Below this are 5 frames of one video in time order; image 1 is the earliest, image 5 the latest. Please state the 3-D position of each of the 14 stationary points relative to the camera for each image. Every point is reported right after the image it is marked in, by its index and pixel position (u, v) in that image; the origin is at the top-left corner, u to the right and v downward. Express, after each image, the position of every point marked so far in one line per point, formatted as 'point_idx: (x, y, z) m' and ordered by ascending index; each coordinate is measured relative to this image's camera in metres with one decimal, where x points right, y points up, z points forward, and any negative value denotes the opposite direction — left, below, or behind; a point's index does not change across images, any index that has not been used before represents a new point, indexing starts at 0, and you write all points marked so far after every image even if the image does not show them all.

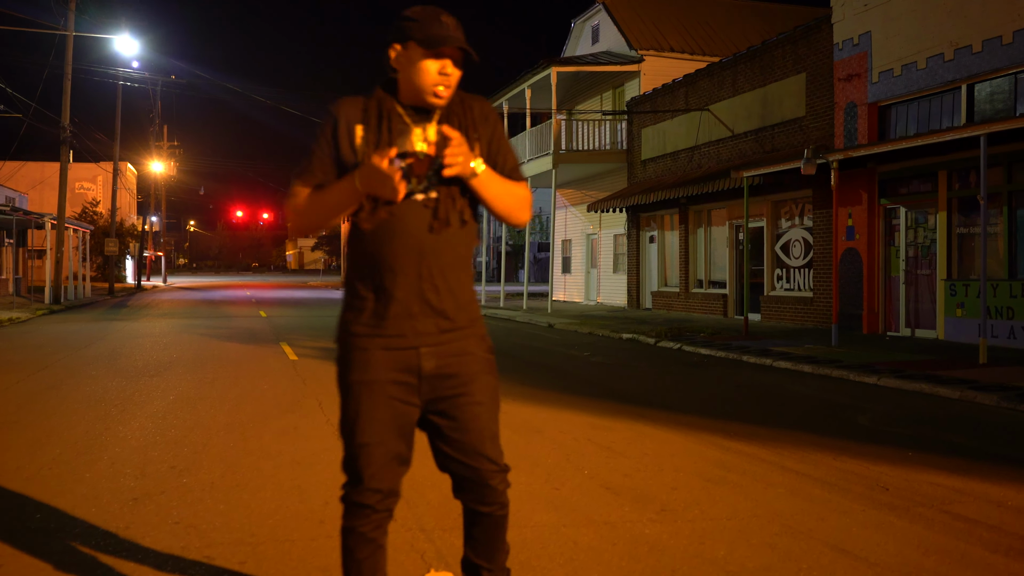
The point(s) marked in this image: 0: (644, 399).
0: (+1.5, -1.2, +8.6) m
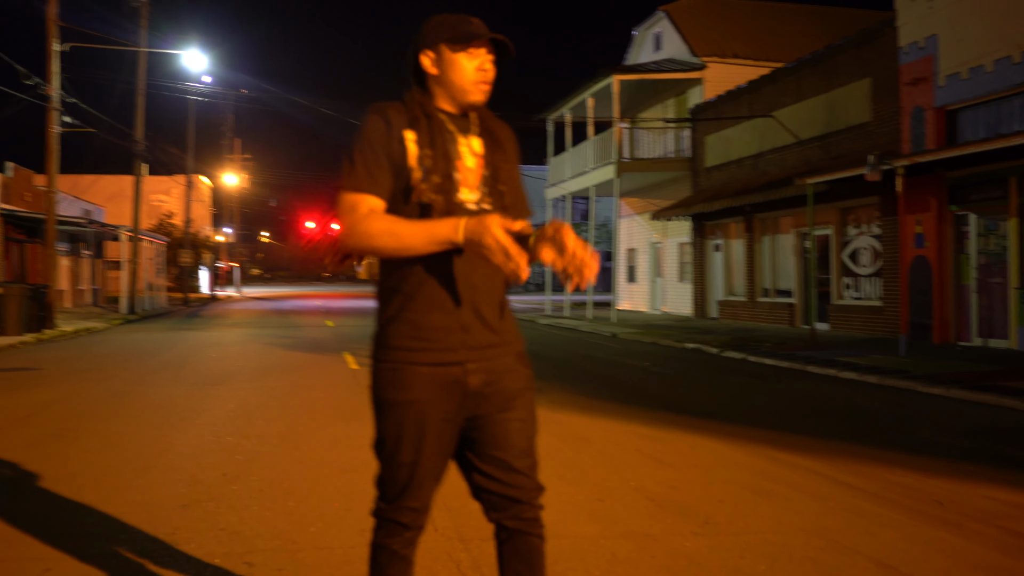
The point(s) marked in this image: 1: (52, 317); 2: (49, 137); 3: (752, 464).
0: (+2.1, -1.3, +8.5) m
1: (-11.3, -0.8, +19.5) m
2: (-11.4, +3.9, +19.5) m
3: (+1.8, -1.3, +5.7) m
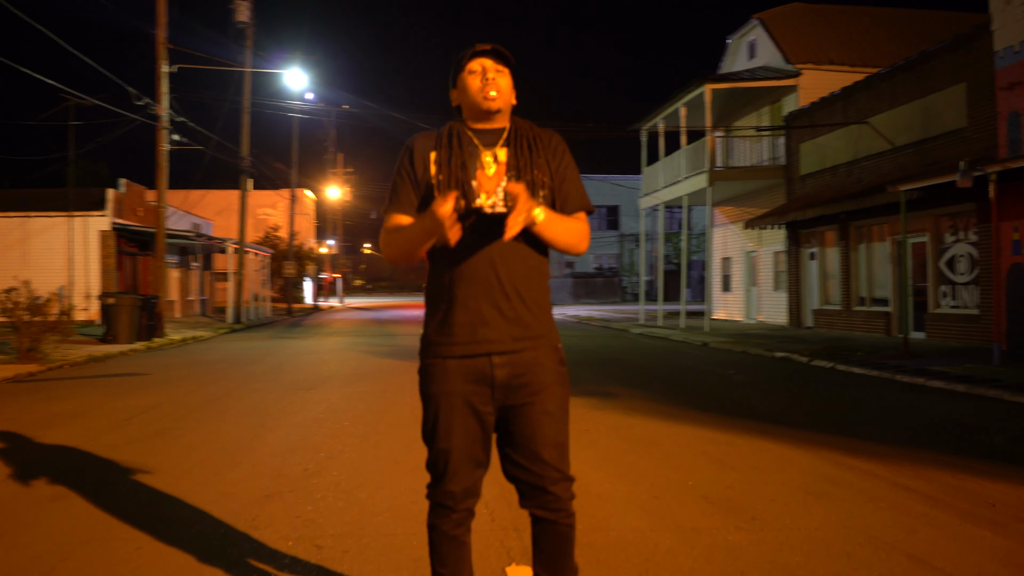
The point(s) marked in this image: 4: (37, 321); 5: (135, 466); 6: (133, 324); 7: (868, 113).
0: (+2.9, -1.4, +8.5) m
1: (-9.1, -1.1, +21.1) m
2: (-9.2, +3.6, +21.2) m
3: (+2.2, -1.3, +5.8) m
4: (-8.6, -0.7, +14.3) m
5: (-3.0, -1.4, +6.2) m
6: (-9.2, -1.0, +19.6) m
7: (+8.9, +4.3, +20.0) m
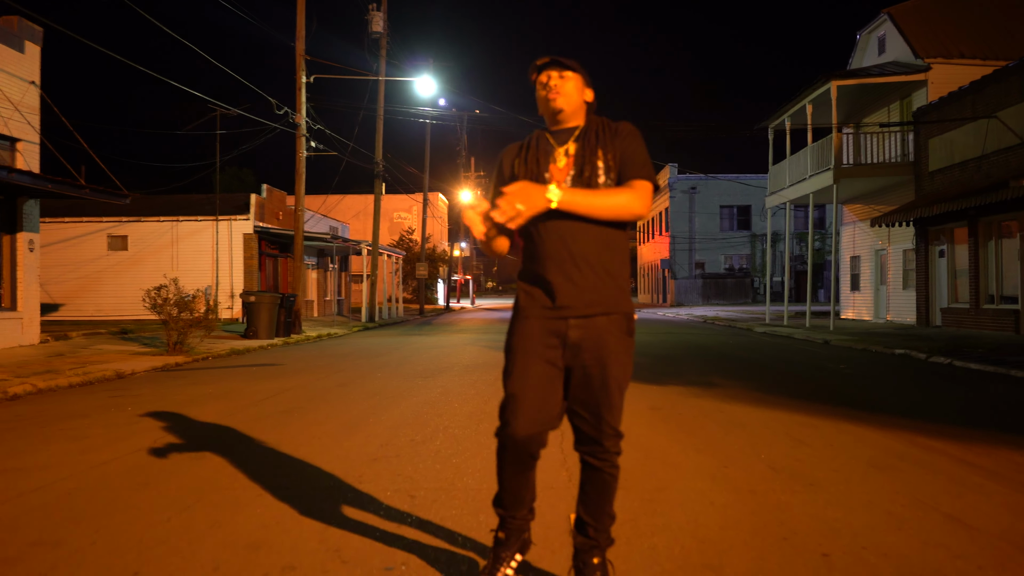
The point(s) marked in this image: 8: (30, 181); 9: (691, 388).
0: (+3.9, -1.3, +8.6) m
1: (-6.1, -1.0, +22.8) m
2: (-6.2, +3.7, +22.9) m
3: (+2.9, -1.2, +6.0) m
4: (-6.6, -0.6, +16.1) m
5: (-2.3, -1.2, +7.2) m
6: (-6.4, -0.9, +21.4) m
7: (+11.6, +4.4, +19.0) m
8: (-8.4, +1.9, +14.1) m
9: (+2.2, -1.2, +9.9) m
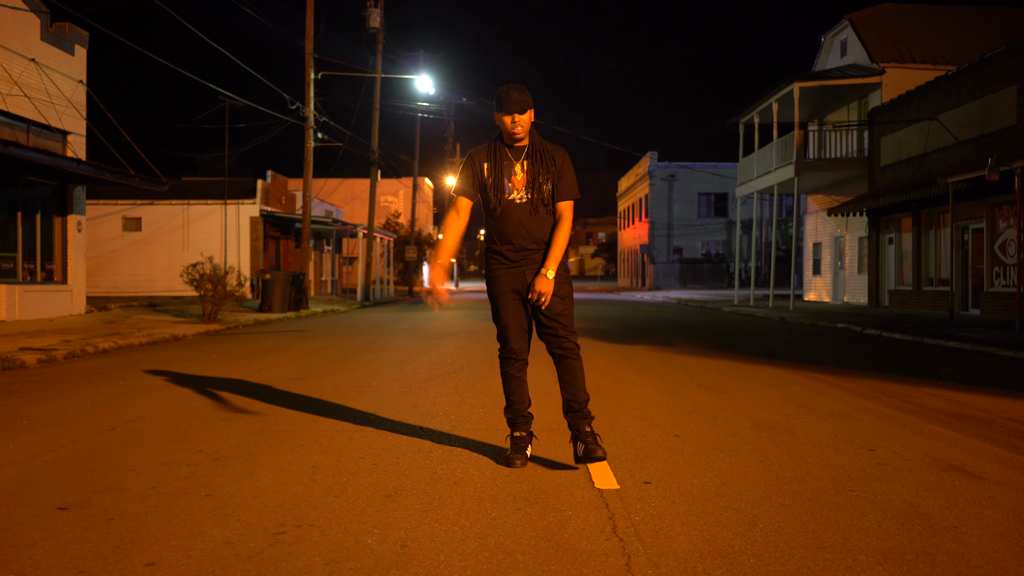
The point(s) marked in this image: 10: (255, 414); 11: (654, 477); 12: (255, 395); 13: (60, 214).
0: (+3.9, -1.0, +11.0) m
1: (-6.4, -0.4, +24.9) m
2: (-6.4, +4.3, +25.0) m
3: (+2.9, -0.9, +8.4) m
4: (-6.7, -0.1, +18.2) m
5: (-2.2, -0.9, +9.4) m
6: (-6.7, -0.2, +23.5) m
7: (+11.4, +4.9, +21.5) m
8: (-8.5, +2.4, +16.1) m
9: (+2.2, -0.9, +12.3) m
10: (-1.9, -0.9, +5.8) m
11: (+0.7, -0.9, +4.0) m
12: (-2.2, -0.9, +6.8) m
13: (-9.8, +1.6, +17.3) m
